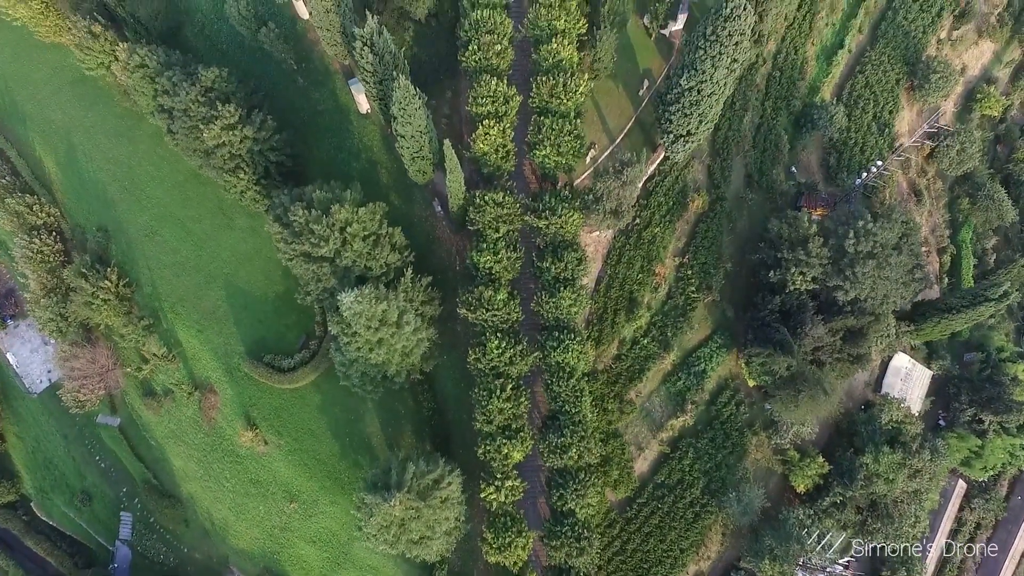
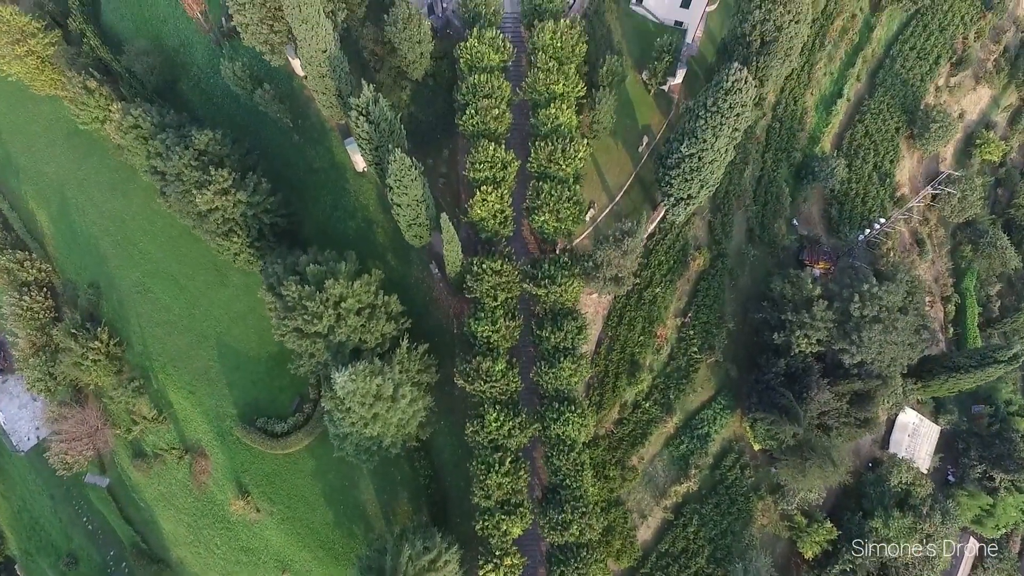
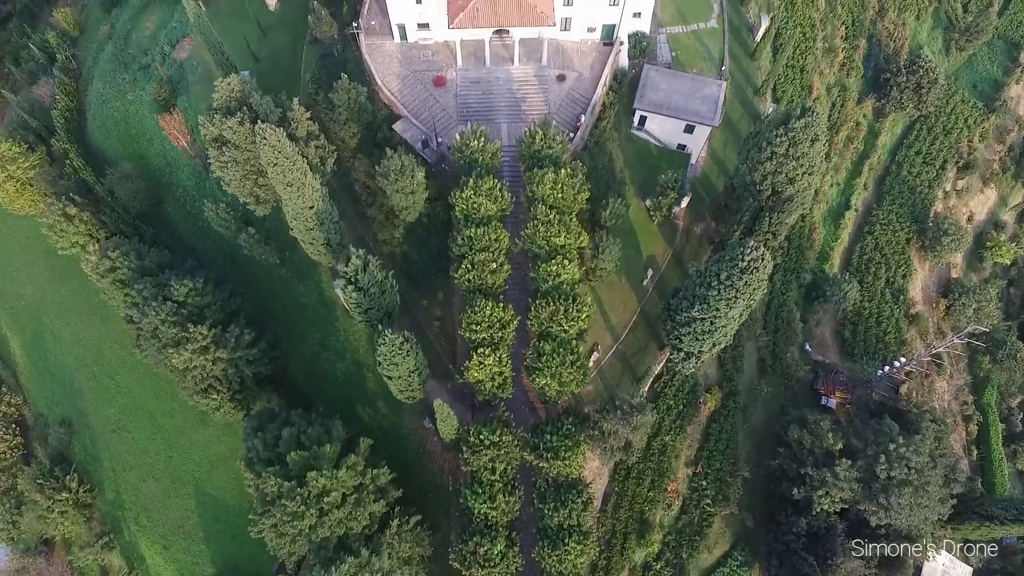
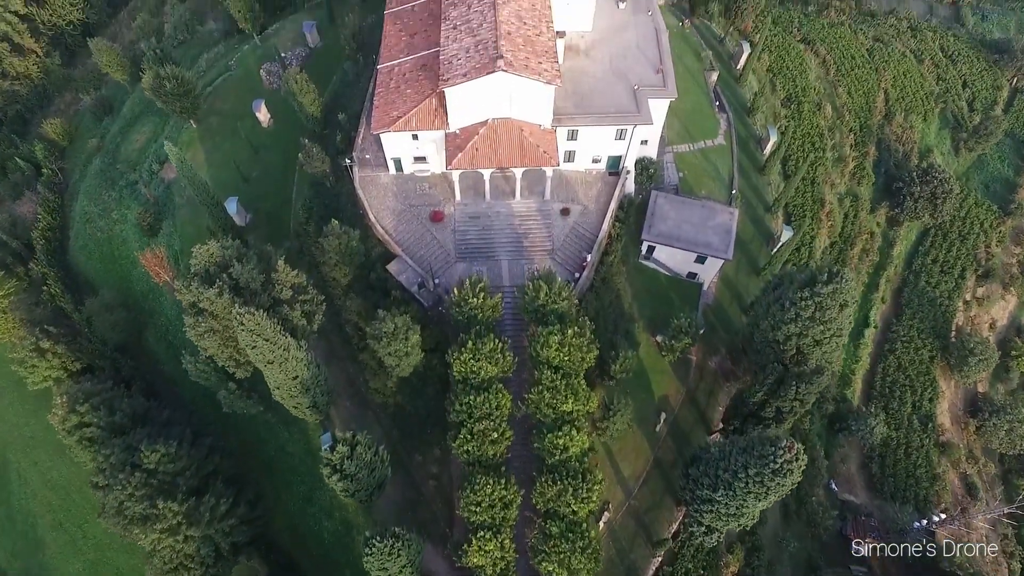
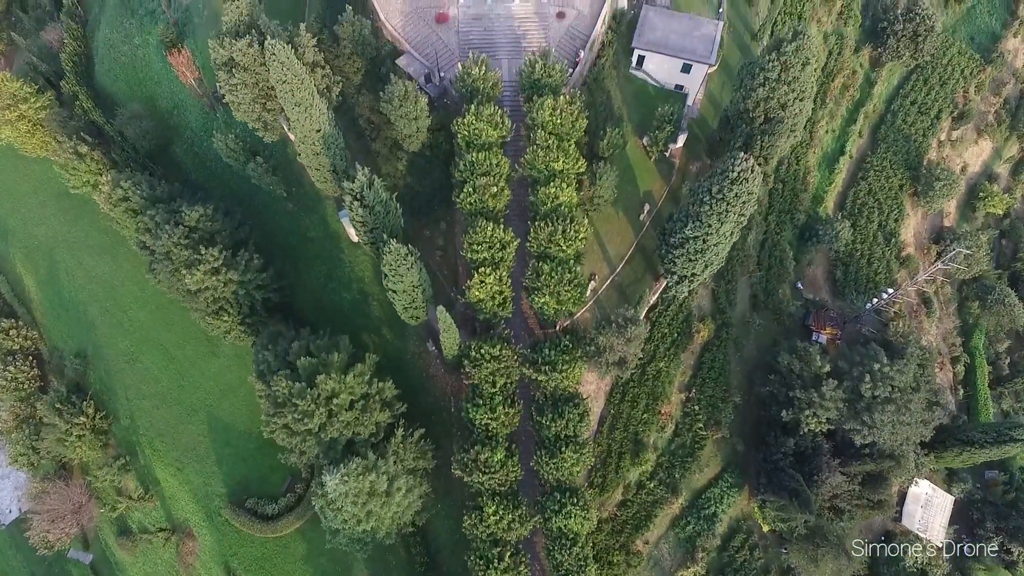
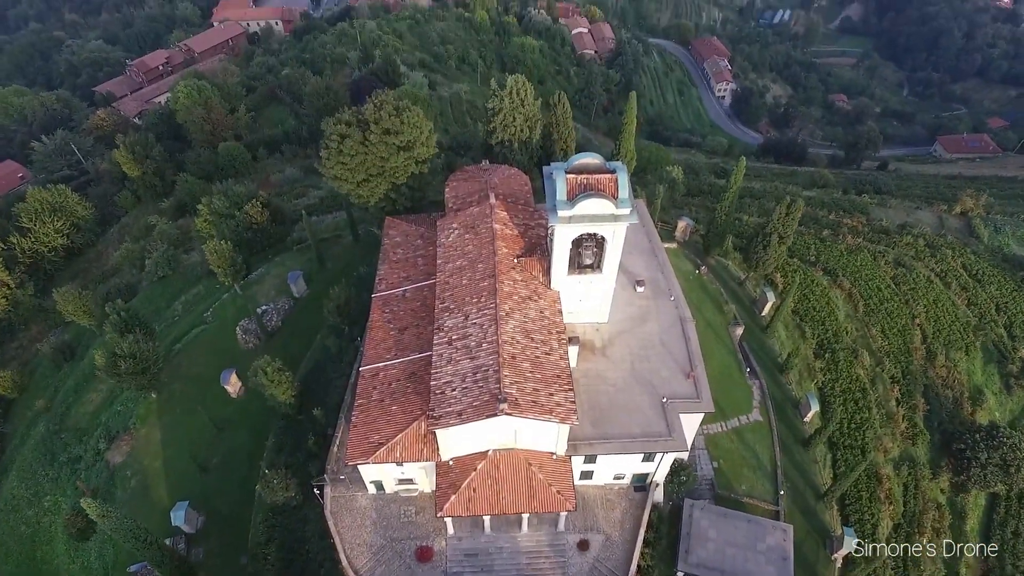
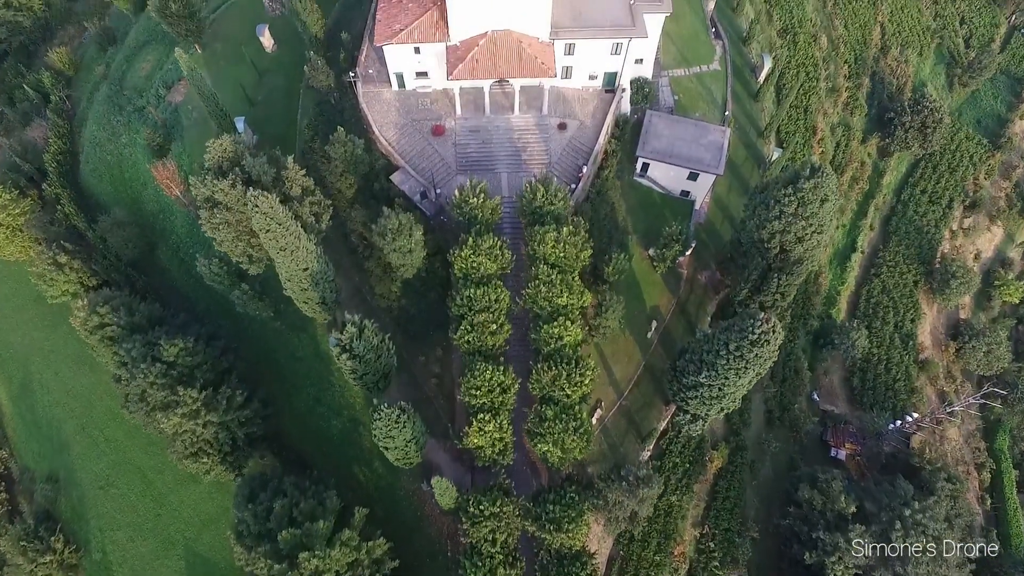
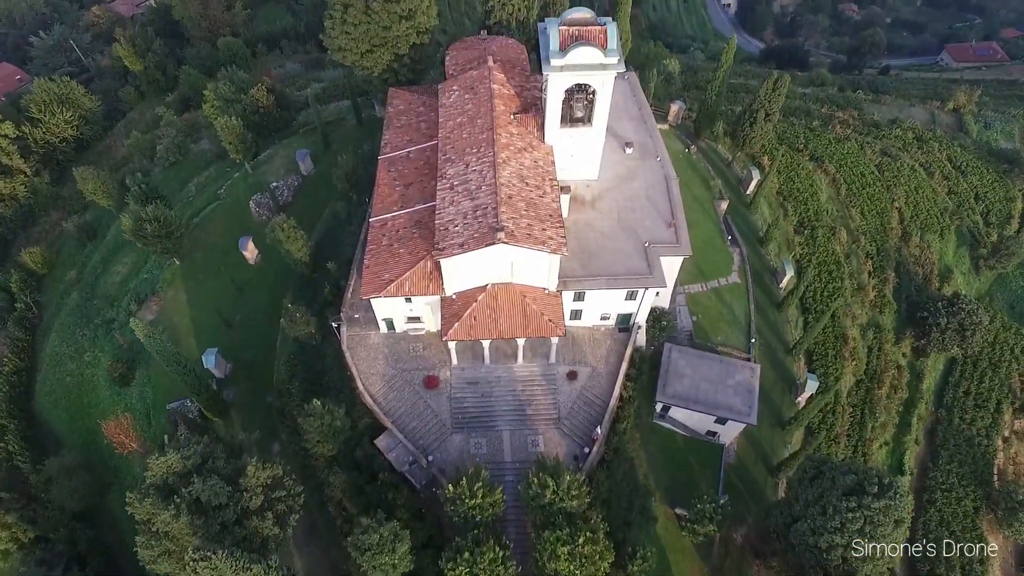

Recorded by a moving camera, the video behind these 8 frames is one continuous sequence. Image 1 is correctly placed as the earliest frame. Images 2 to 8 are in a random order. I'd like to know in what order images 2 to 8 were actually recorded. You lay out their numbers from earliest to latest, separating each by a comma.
2, 5, 3, 7, 4, 8, 6
